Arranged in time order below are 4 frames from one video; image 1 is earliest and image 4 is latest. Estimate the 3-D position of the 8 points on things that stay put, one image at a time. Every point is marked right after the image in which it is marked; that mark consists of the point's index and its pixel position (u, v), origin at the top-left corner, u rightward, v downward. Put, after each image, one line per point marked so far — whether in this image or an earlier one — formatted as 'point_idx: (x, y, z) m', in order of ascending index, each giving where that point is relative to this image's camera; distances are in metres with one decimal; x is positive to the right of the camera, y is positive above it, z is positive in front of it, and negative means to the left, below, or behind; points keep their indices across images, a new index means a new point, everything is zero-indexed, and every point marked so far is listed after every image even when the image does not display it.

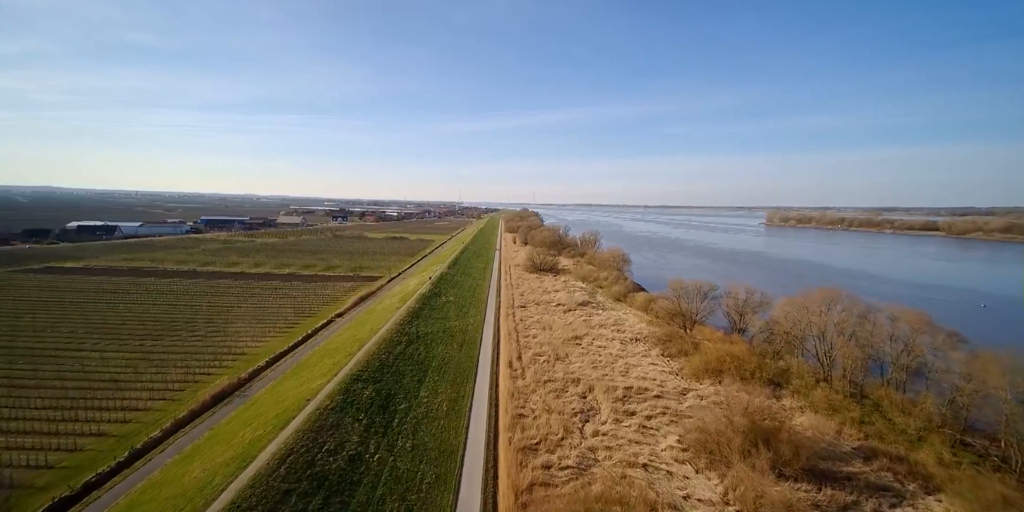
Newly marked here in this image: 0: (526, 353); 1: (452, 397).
0: (+0.5, -3.7, +16.8) m
1: (-1.7, -4.1, +12.8) m
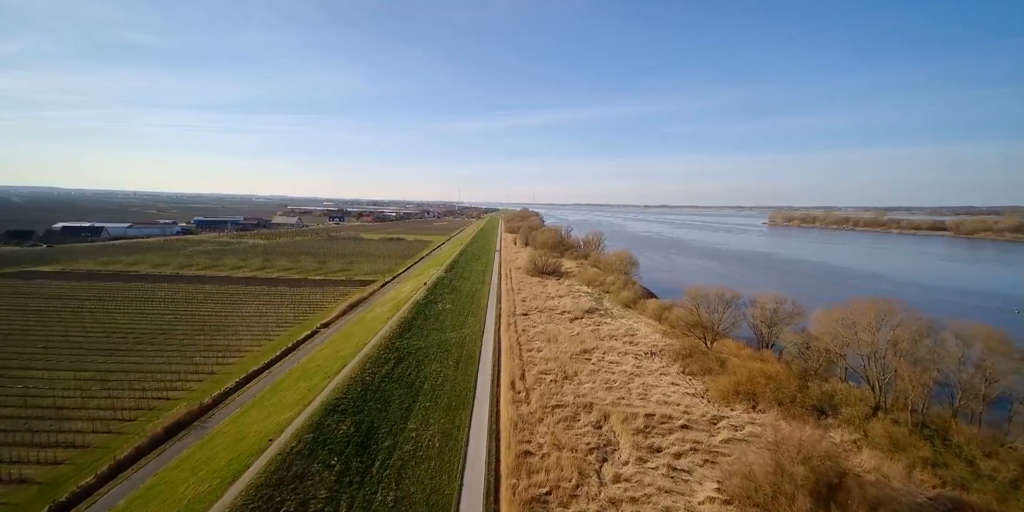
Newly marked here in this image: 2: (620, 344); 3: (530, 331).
0: (+0.6, -3.9, +14.9) m
1: (-1.6, -4.3, +10.9) m
2: (+4.5, -3.6, +18.3) m
3: (+0.8, -3.4, +19.9) m
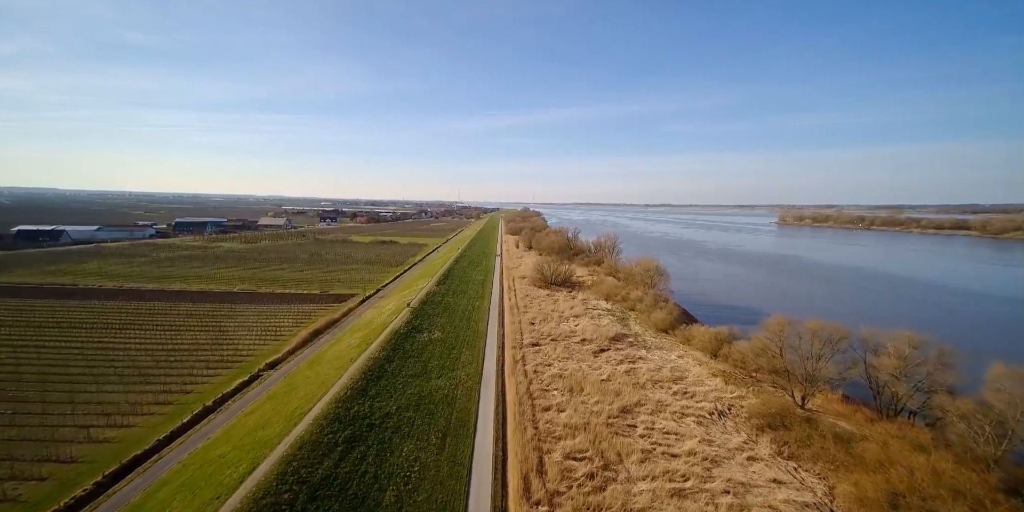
0: (+0.9, -4.5, +9.9) m
1: (-1.4, -4.8, +5.9) m
2: (+4.7, -4.2, +13.2) m
3: (+1.1, -3.9, +14.9) m
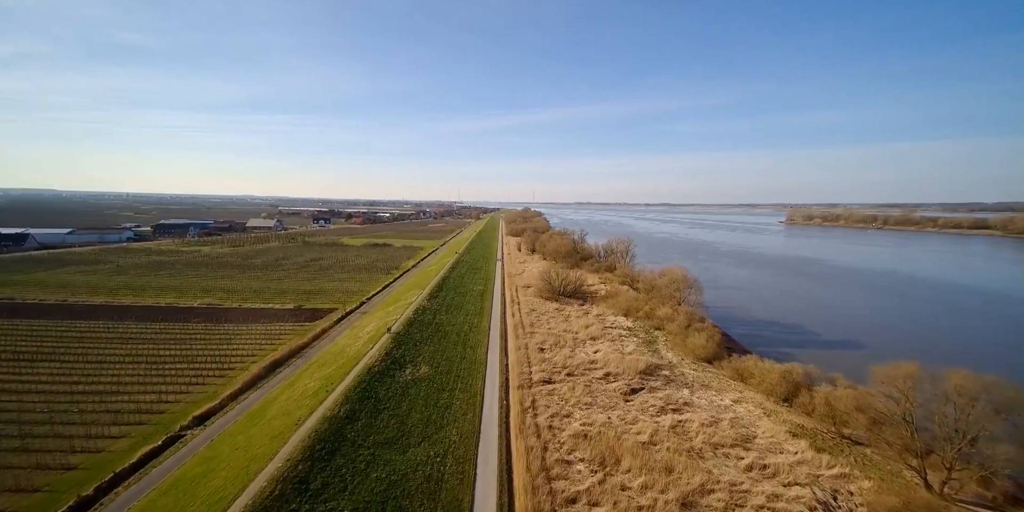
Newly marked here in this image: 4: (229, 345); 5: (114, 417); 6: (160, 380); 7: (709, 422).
0: (+1.1, -4.9, +6.1) m
1: (-1.2, -5.3, +2.1) m
2: (+4.9, -4.6, +9.4) m
3: (+1.3, -4.4, +11.1) m
4: (-11.6, -3.6, +18.2) m
5: (-10.8, -4.3, +12.3) m
6: (-11.5, -4.1, +14.6) m
7: (+5.2, -4.4, +11.7) m
